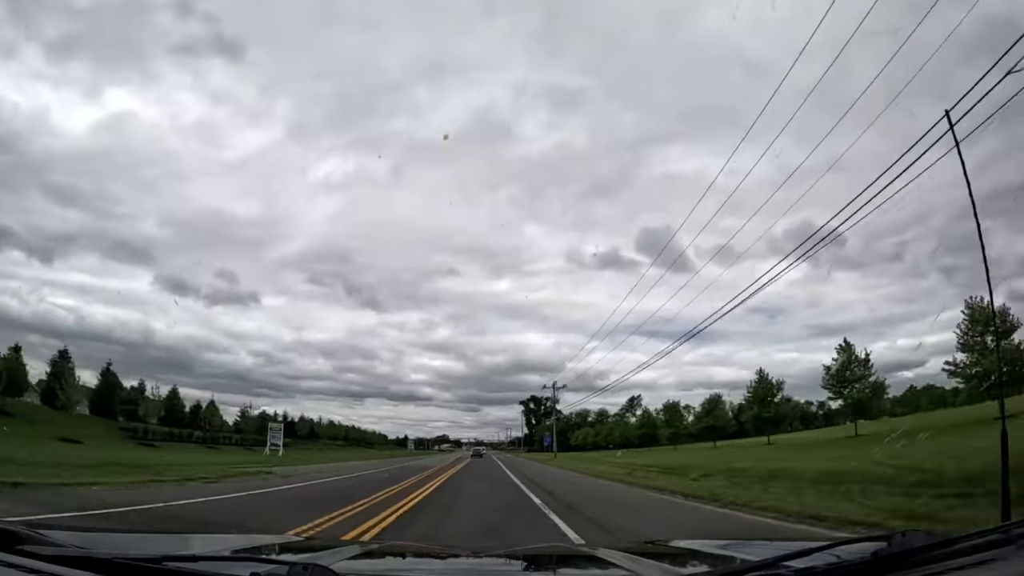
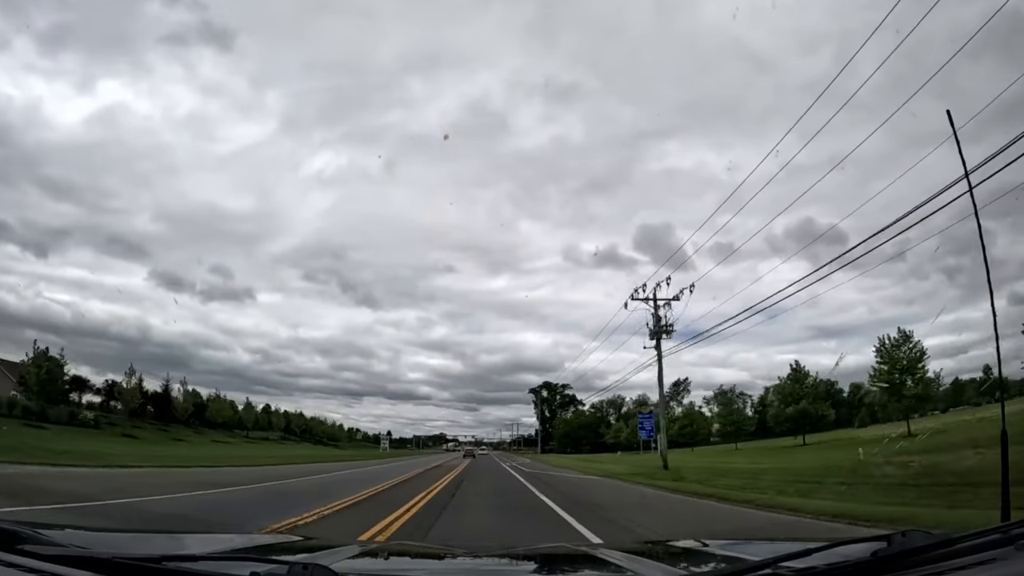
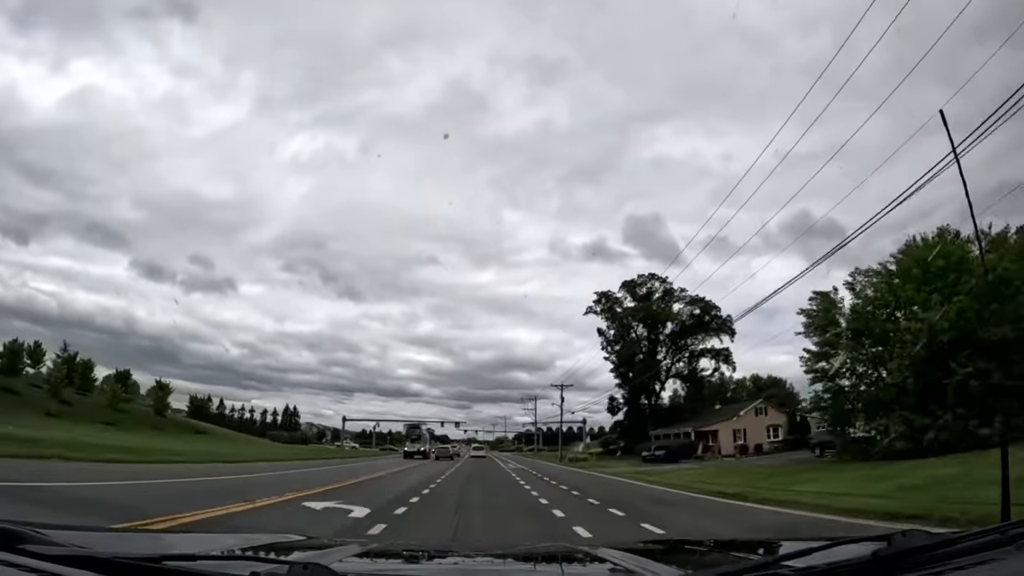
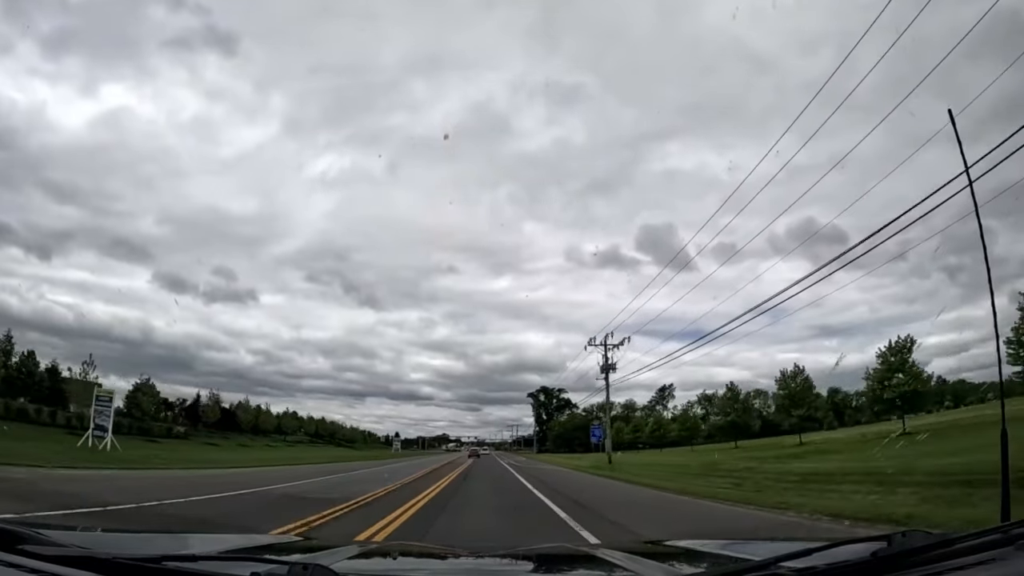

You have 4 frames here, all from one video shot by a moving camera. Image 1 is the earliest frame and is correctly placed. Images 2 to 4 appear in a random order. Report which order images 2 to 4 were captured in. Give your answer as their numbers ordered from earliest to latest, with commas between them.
4, 2, 3
